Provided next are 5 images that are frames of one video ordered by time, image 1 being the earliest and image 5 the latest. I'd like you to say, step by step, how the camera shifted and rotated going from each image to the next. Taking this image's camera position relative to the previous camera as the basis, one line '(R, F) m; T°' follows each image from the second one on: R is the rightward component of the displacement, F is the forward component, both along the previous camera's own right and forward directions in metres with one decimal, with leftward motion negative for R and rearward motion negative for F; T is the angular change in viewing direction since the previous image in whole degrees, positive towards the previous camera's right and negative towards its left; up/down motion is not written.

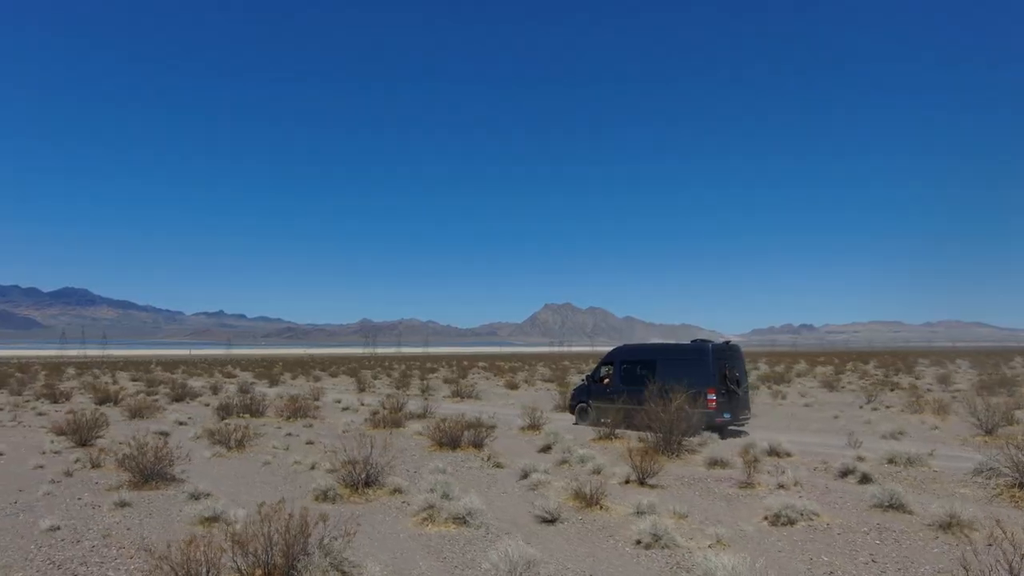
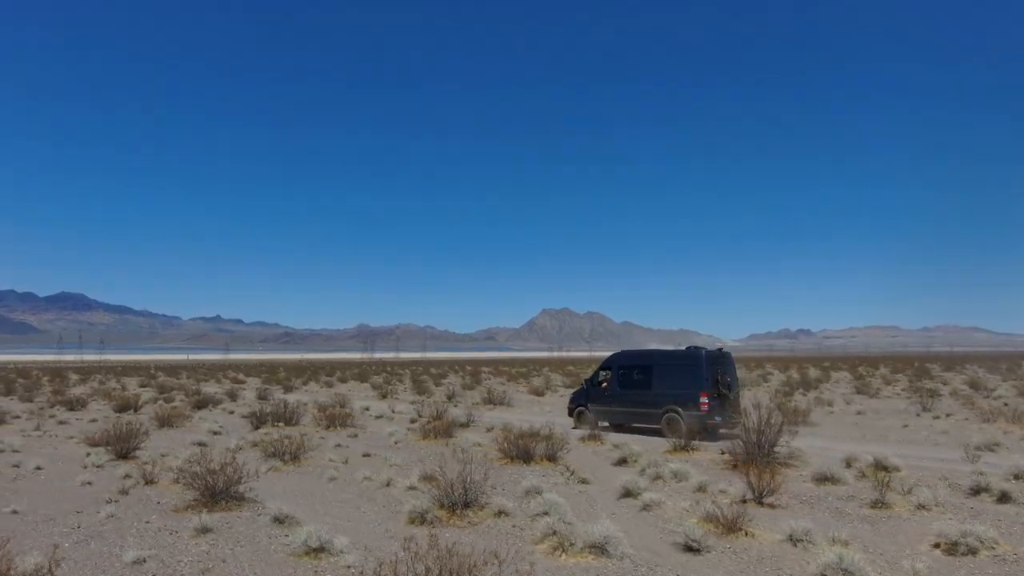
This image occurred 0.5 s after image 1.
(-1.5, +0.9) m; 0°
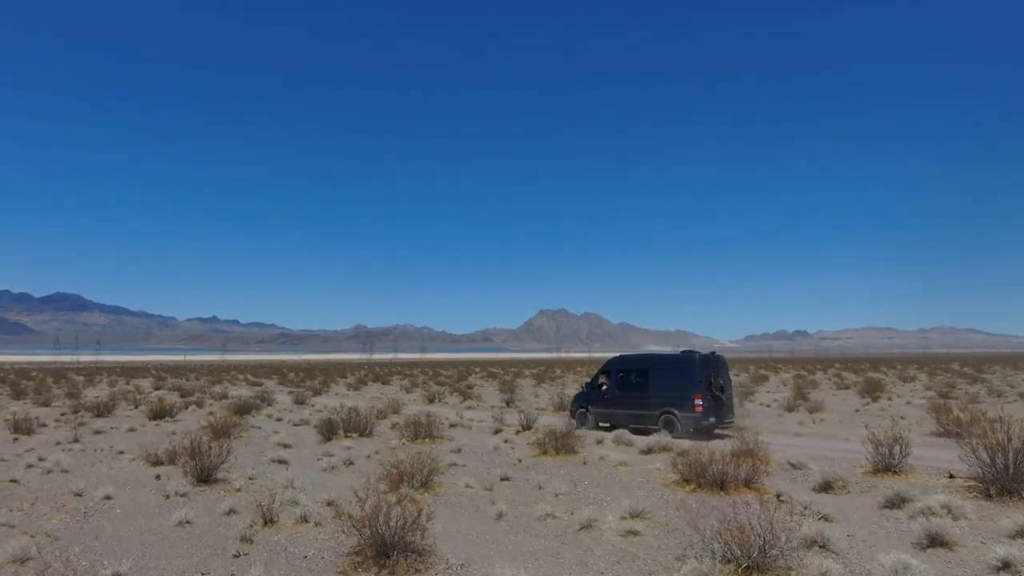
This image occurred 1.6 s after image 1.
(-2.9, +2.6) m; 0°
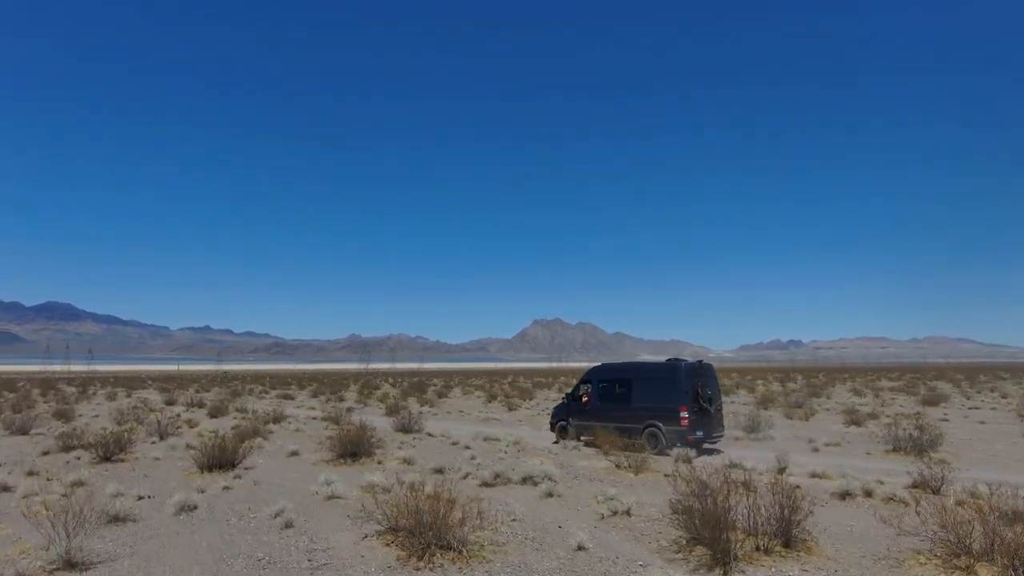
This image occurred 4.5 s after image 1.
(-7.0, +11.0) m; +1°
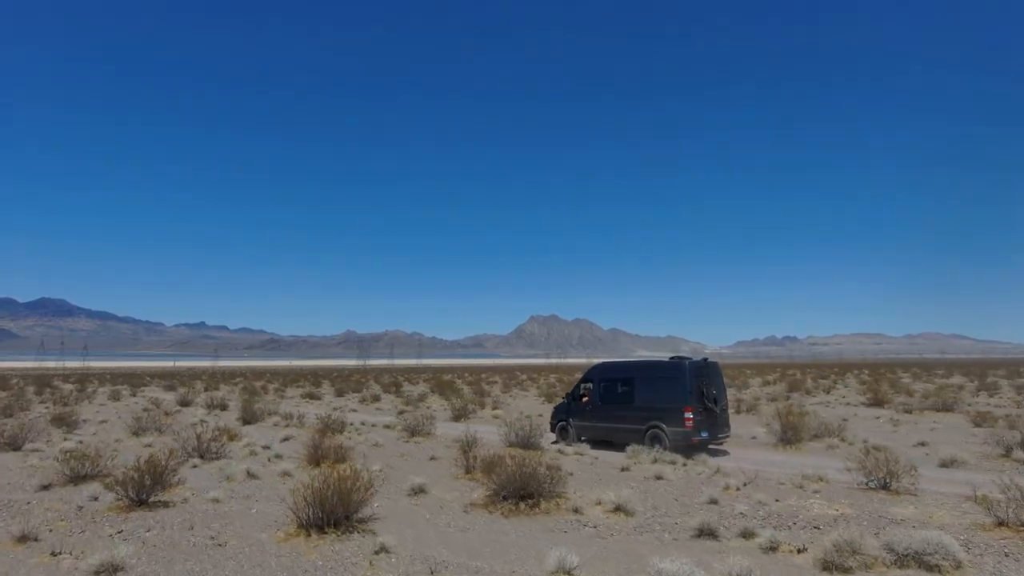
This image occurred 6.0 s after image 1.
(+0.9, -2.4) m; 0°
